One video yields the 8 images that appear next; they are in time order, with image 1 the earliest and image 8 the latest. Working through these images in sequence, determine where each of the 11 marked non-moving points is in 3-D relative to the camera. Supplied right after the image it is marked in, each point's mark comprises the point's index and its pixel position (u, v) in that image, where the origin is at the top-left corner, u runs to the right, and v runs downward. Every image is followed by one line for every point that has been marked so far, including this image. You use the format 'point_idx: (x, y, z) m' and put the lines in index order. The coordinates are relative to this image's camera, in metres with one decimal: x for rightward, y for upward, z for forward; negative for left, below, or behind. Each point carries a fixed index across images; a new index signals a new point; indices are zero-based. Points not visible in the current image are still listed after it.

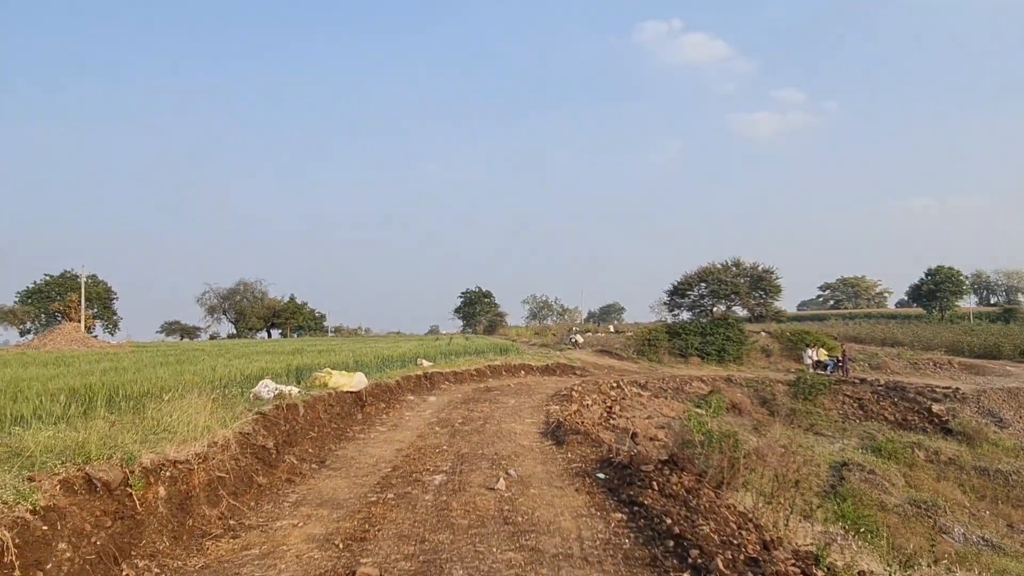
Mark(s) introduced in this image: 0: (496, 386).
0: (-0.3, -2.0, +17.5) m
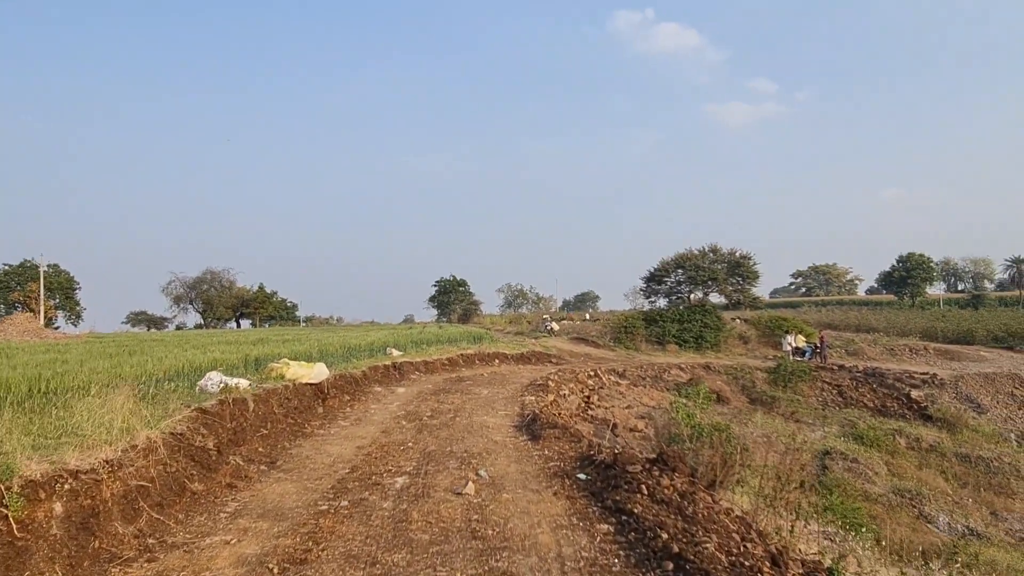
0: (-0.9, -1.7, +16.8) m
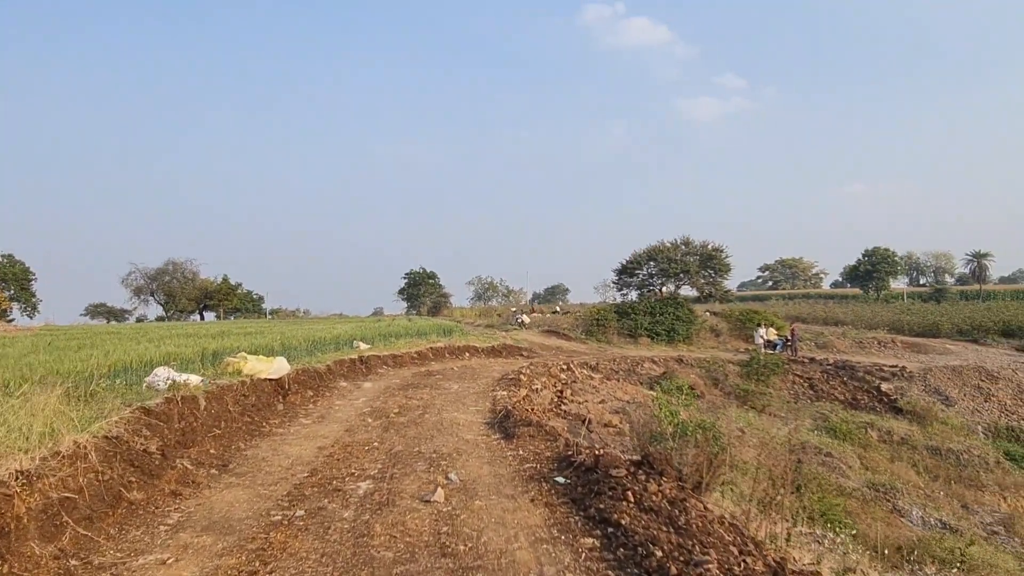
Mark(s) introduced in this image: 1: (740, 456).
0: (-1.5, -1.5, +16.3) m
1: (+3.3, -1.7, +9.3) m
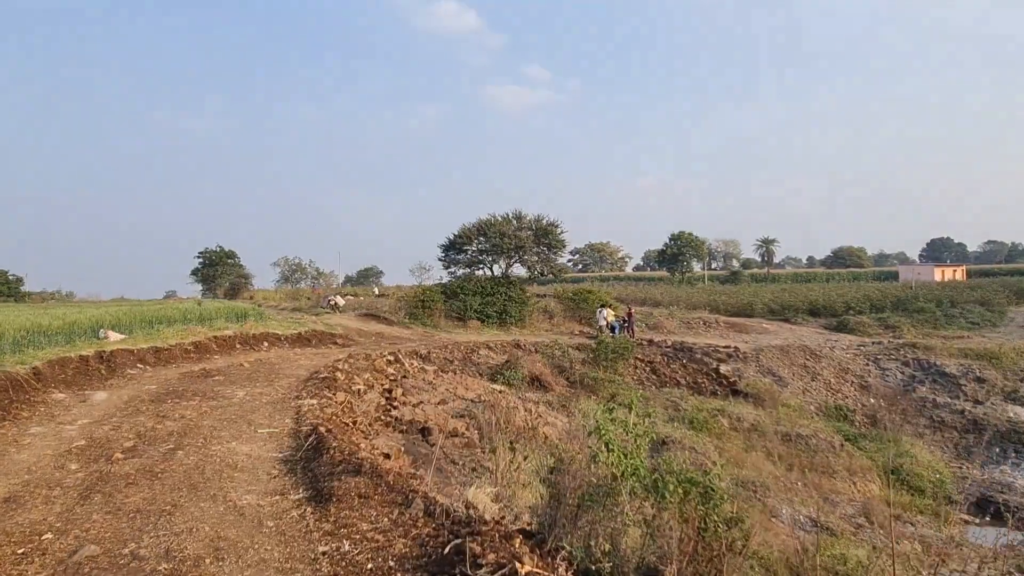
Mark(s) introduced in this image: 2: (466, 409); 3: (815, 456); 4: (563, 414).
0: (-5.2, -1.0, +17.7) m
1: (-1.1, -1.6, +10.2) m
2: (-0.6, -1.7, +9.8) m
3: (+4.7, -2.6, +11.3) m
4: (+0.7, -1.7, +10.2) m
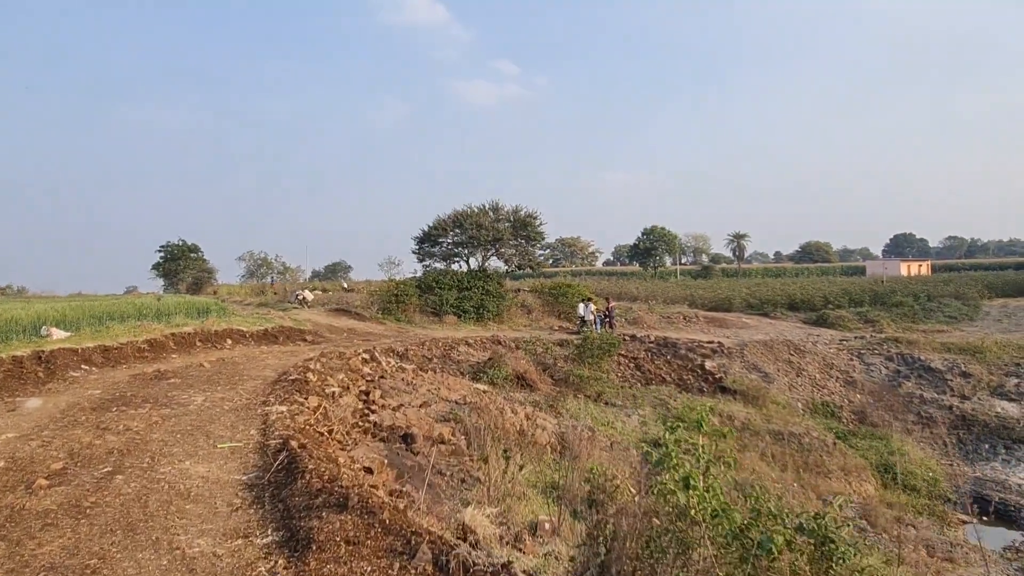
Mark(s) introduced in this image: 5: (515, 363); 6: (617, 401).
0: (-5.7, -0.9, +16.8) m
1: (-1.3, -1.5, +9.5) m
2: (-0.8, -1.6, +9.2) m
3: (+4.4, -2.5, +10.9) m
4: (+0.5, -1.7, +9.6) m
5: (+0.1, -1.3, +12.4) m
6: (+1.7, -1.8, +11.5) m
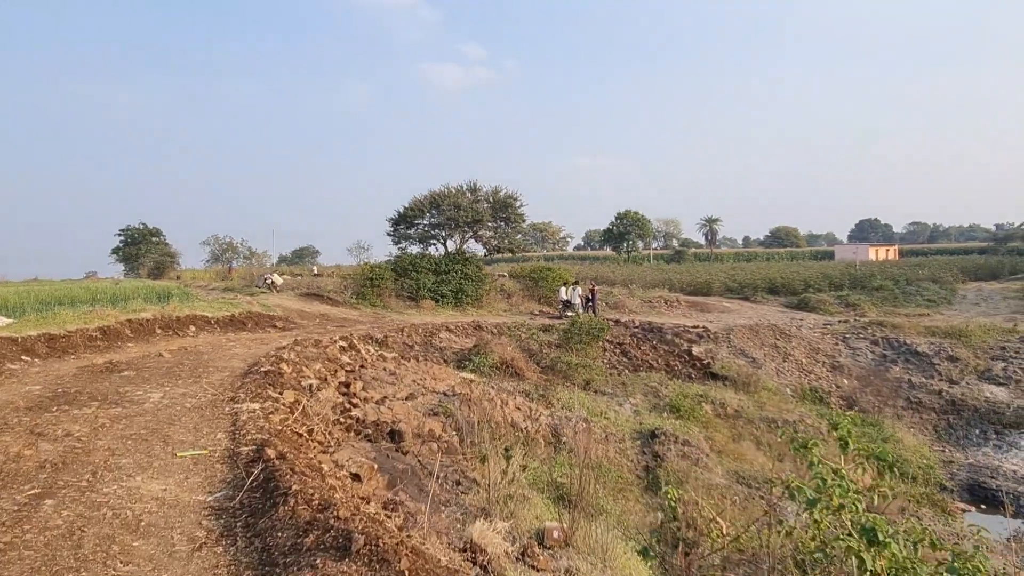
0: (-6.2, -0.5, +16.0) m
1: (-1.5, -1.3, +8.9) m
2: (-0.9, -1.4, +8.6) m
3: (+4.2, -2.2, +10.5) m
4: (+0.4, -1.4, +9.0) m
5: (-0.2, -1.0, +11.8) m
6: (+1.4, -1.5, +11.0) m
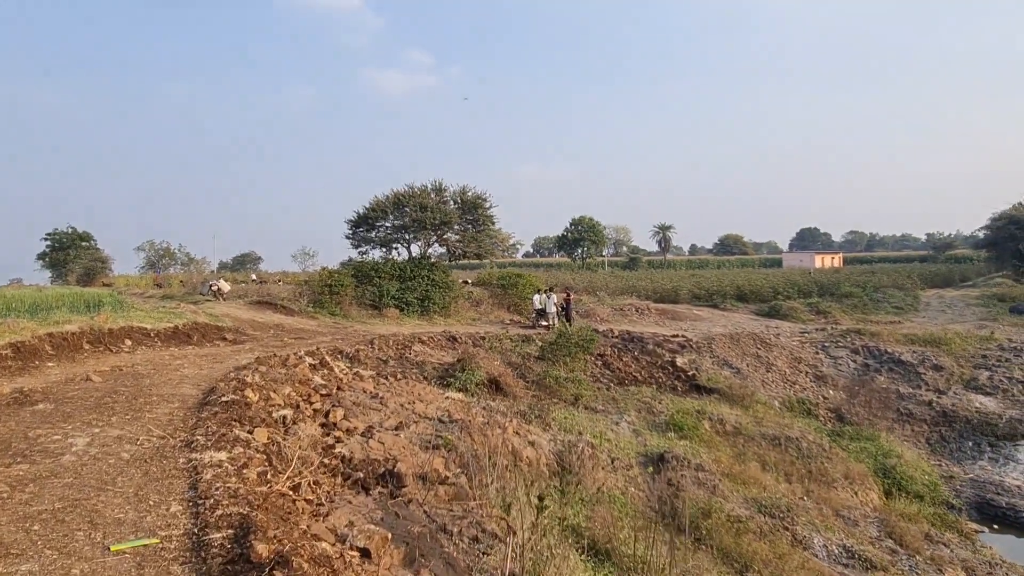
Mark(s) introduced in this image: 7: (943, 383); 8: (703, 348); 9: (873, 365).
0: (-6.8, -0.7, +14.5) m
1: (-1.6, -1.4, +7.8) m
2: (-1.0, -1.4, +7.5) m
3: (+4.0, -2.3, +9.8) m
4: (+0.2, -1.5, +8.0) m
5: (-0.5, -1.1, +10.8) m
6: (+1.2, -1.6, +10.1) m
7: (+8.2, -1.8, +13.9) m
8: (+3.7, -1.2, +14.5) m
9: (+7.3, -1.6, +14.9) m
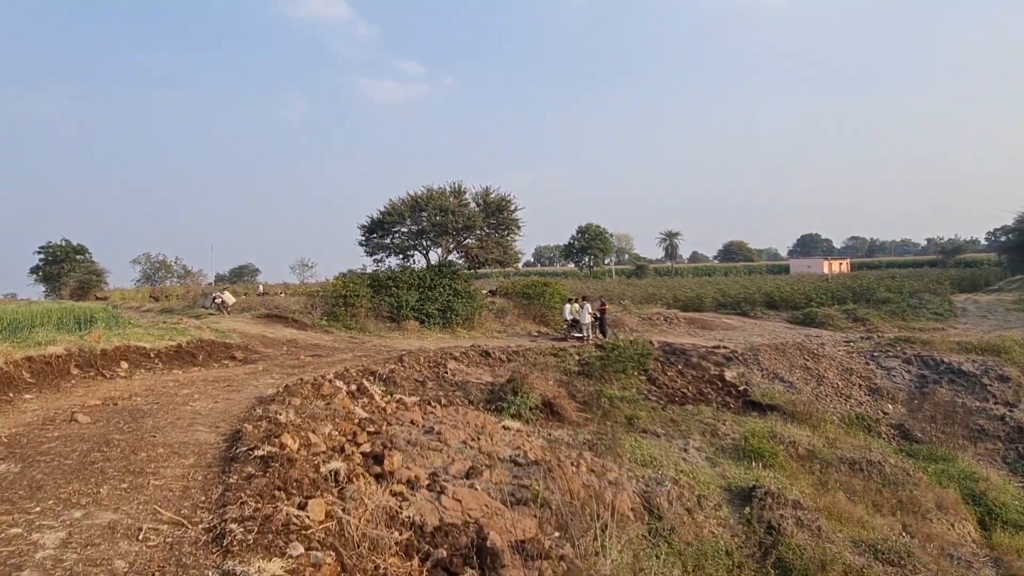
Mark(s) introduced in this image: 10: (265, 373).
0: (-6.2, -0.9, +13.3) m
1: (-1.0, -1.5, +6.6) m
2: (-0.4, -1.5, +6.3) m
3: (+4.6, -2.4, +8.7) m
4: (+0.8, -1.6, +6.9) m
5: (+0.1, -1.2, +9.6) m
6: (+1.7, -1.7, +8.9) m
7: (+8.7, -1.9, +12.8) m
8: (+4.3, -1.3, +13.4) m
9: (+7.9, -1.7, +13.8) m
10: (-4.1, -1.3, +11.4) m
